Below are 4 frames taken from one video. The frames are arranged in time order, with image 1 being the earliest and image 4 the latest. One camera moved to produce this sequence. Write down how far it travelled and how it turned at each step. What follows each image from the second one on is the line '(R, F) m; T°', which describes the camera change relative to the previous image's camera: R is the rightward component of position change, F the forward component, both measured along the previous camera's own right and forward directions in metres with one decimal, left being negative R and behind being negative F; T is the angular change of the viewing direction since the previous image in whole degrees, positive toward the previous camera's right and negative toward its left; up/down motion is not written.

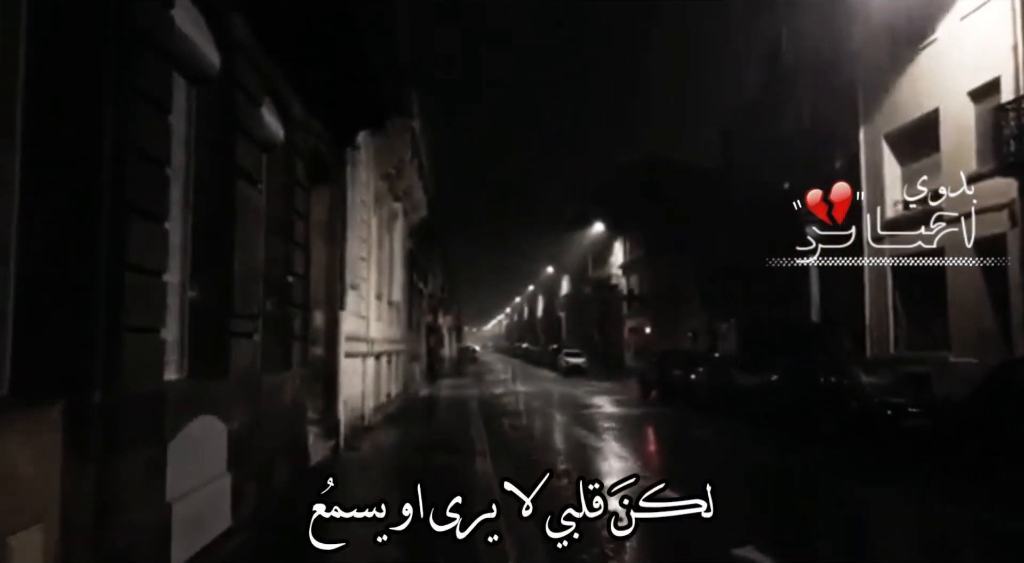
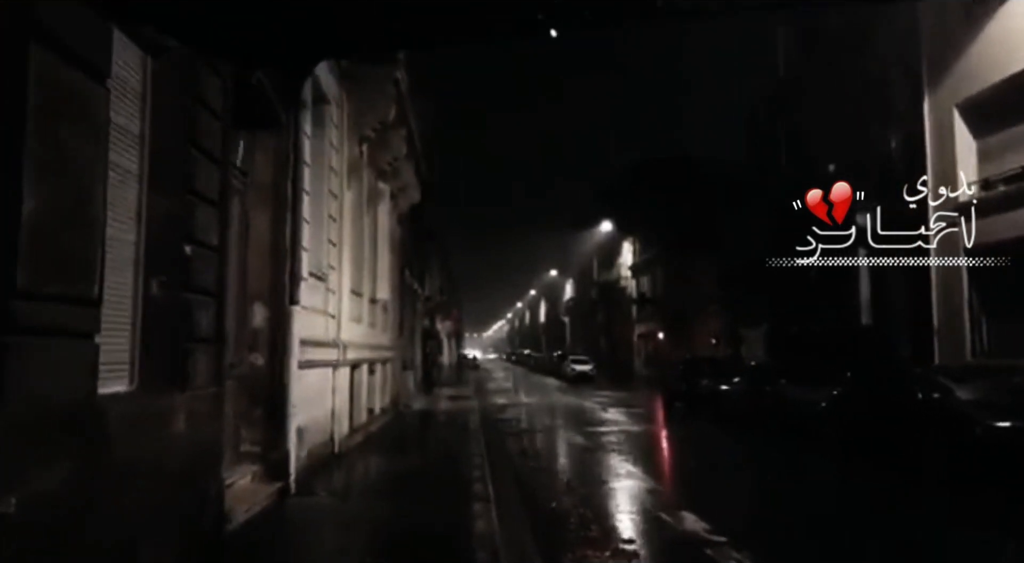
(-0.1, +3.7) m; 0°
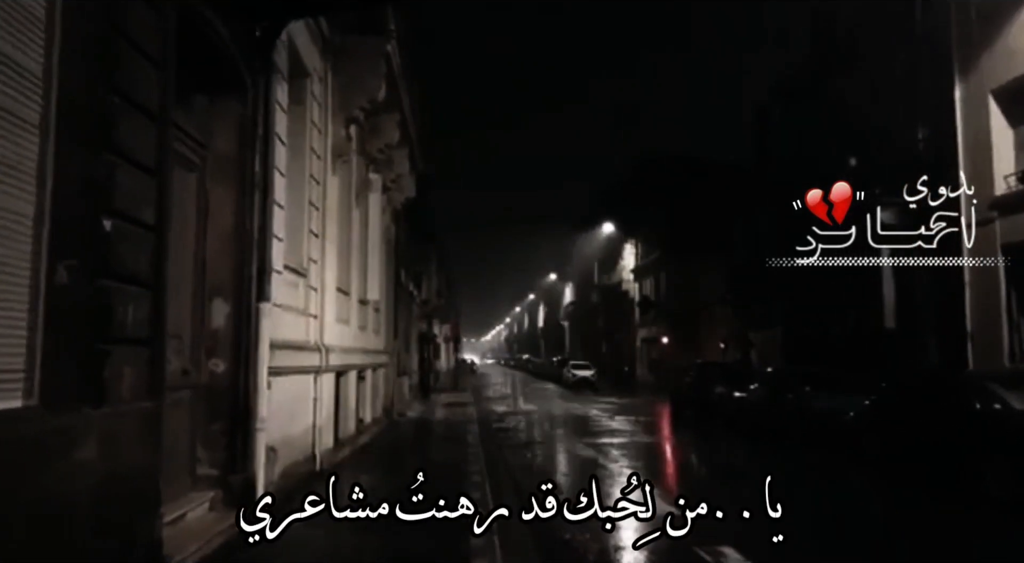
(-0.1, +1.5) m; 0°
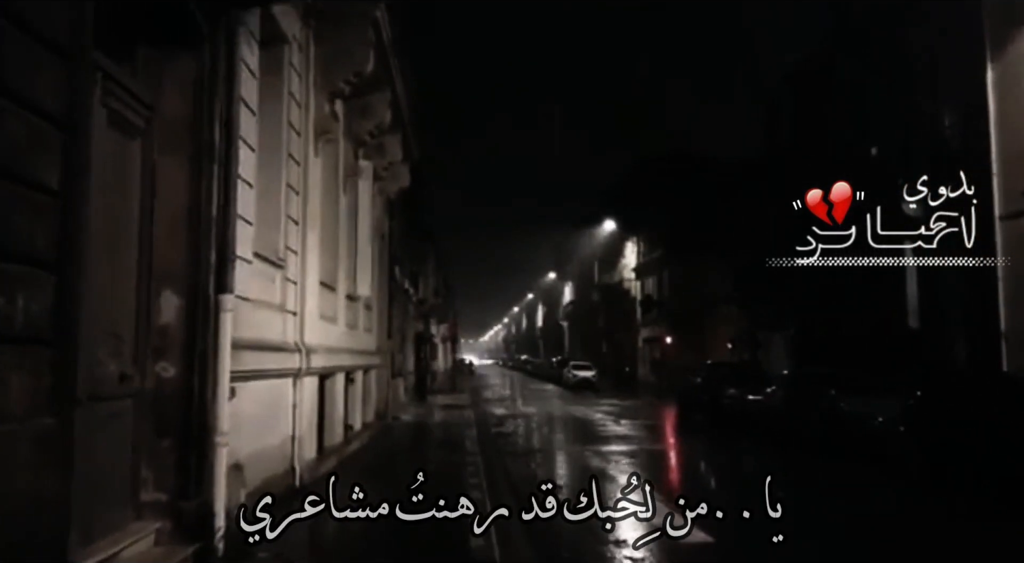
(-0.1, +1.4) m; 0°
